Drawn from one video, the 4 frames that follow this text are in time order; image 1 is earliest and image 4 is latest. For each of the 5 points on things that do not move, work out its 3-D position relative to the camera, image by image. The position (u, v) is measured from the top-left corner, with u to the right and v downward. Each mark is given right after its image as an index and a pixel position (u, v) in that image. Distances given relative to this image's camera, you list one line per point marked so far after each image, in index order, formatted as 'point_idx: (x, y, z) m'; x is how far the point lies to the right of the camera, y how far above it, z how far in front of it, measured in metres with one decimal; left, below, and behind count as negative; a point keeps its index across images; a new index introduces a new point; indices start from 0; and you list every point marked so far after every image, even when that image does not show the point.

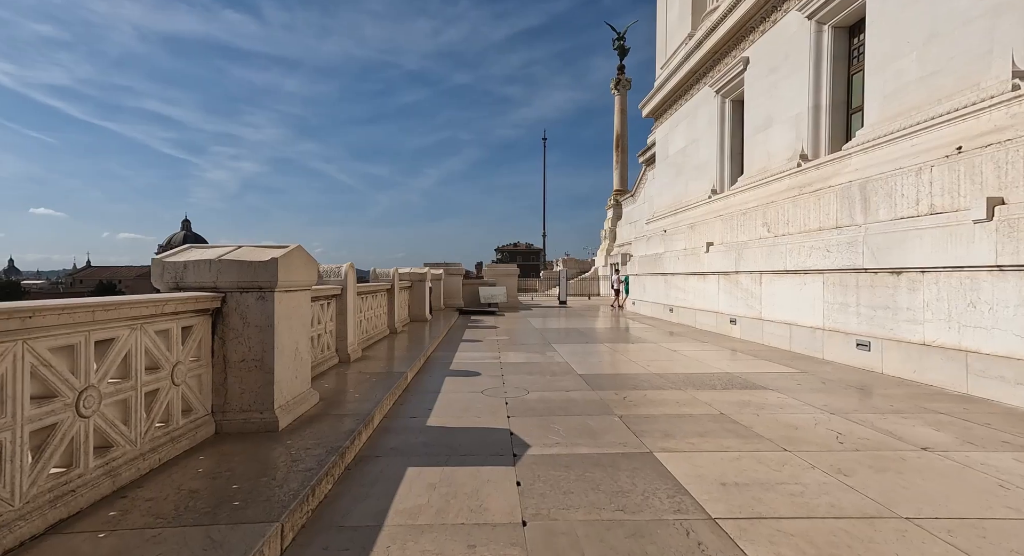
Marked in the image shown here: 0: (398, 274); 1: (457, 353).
0: (-2.6, +0.1, +10.3) m
1: (-1.0, -1.4, +8.4) m
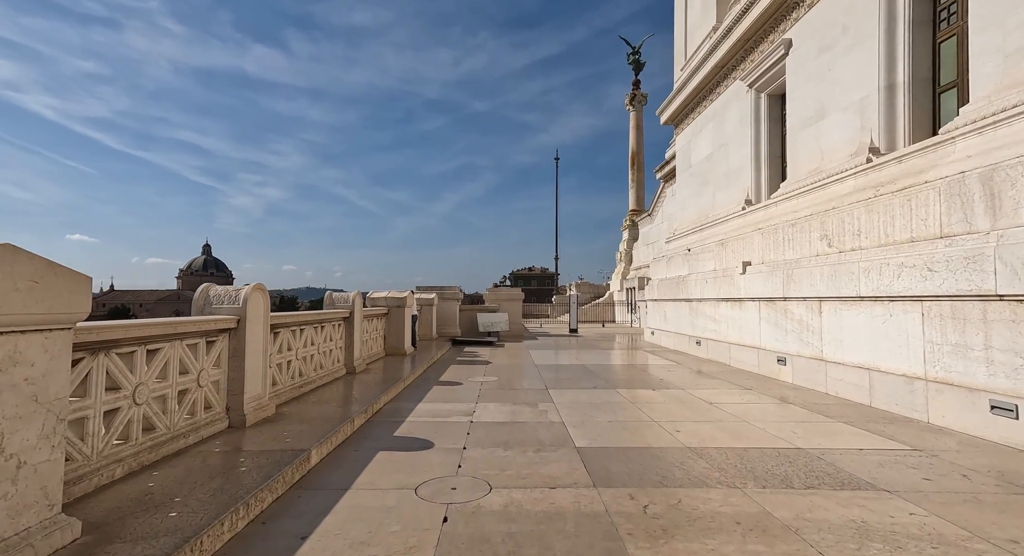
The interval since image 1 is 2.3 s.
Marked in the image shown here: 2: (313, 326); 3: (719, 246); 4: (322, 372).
0: (-2.8, -0.4, +8.4) m
1: (-1.2, -1.8, +6.4) m
2: (-2.9, -0.7, +6.6) m
3: (+5.1, +0.8, +11.4) m
4: (-2.9, -1.4, +7.0) m
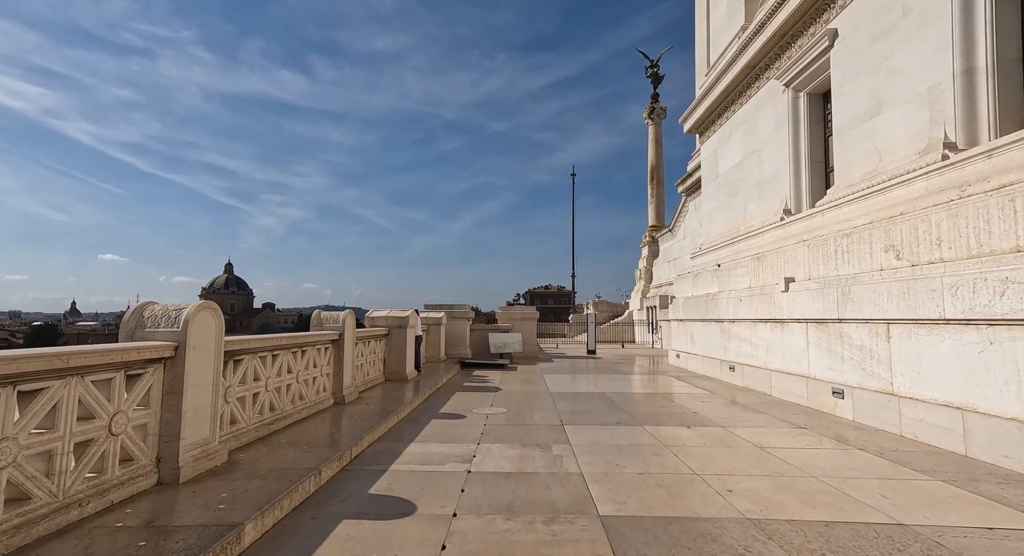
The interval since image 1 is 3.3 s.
0: (-2.6, -0.7, +7.6) m
1: (-1.1, -2.0, +5.4) m
2: (-2.8, -0.9, +5.7) m
3: (+5.4, +0.4, +10.3) m
4: (-2.7, -1.6, +6.0) m
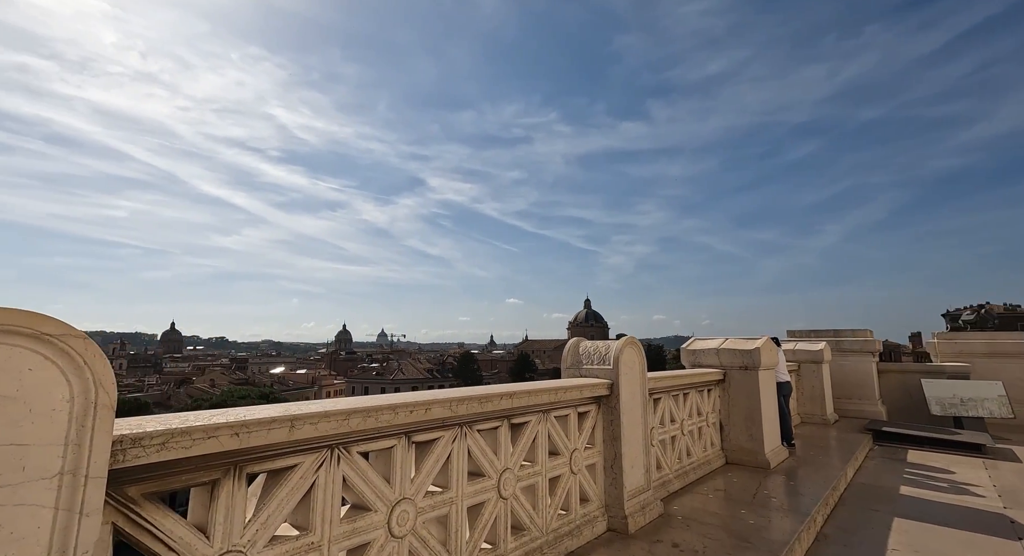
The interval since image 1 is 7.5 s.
0: (+1.1, -0.7, +3.9) m
1: (+0.8, -1.8, +1.2) m
2: (-0.2, -0.8, +2.6) m
3: (+8.8, +1.0, +0.8) m
4: (0.0, -1.6, +2.8) m
